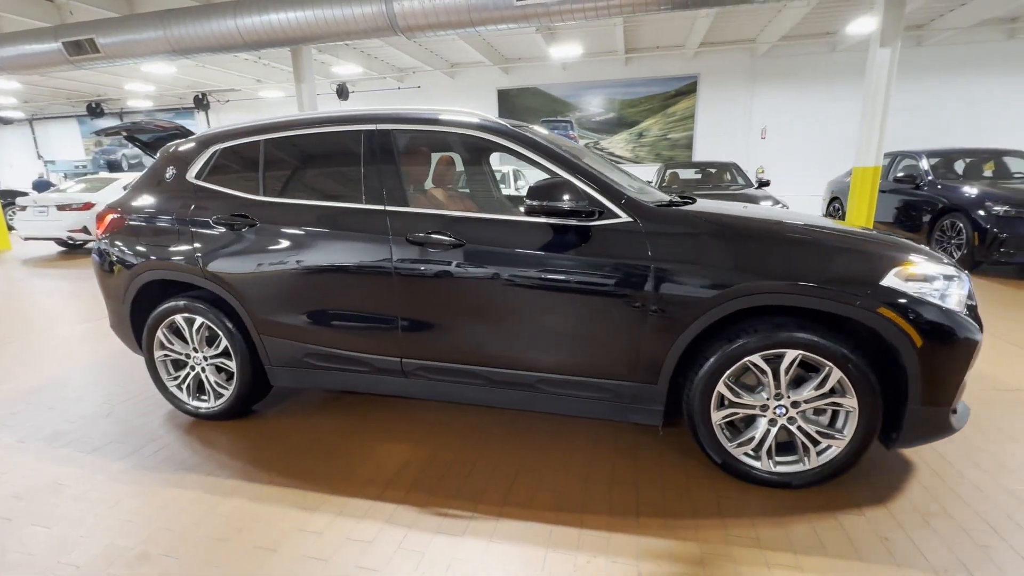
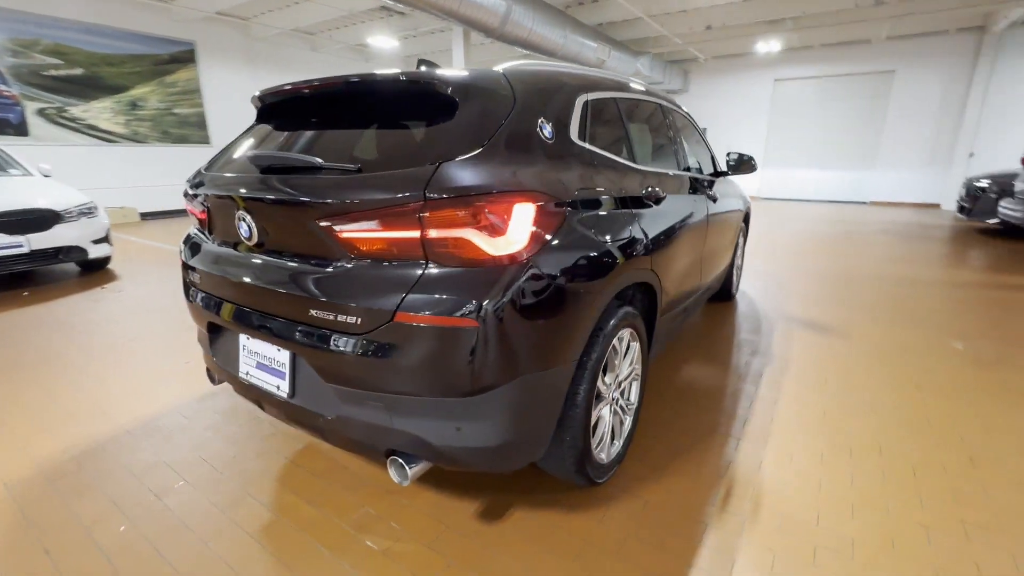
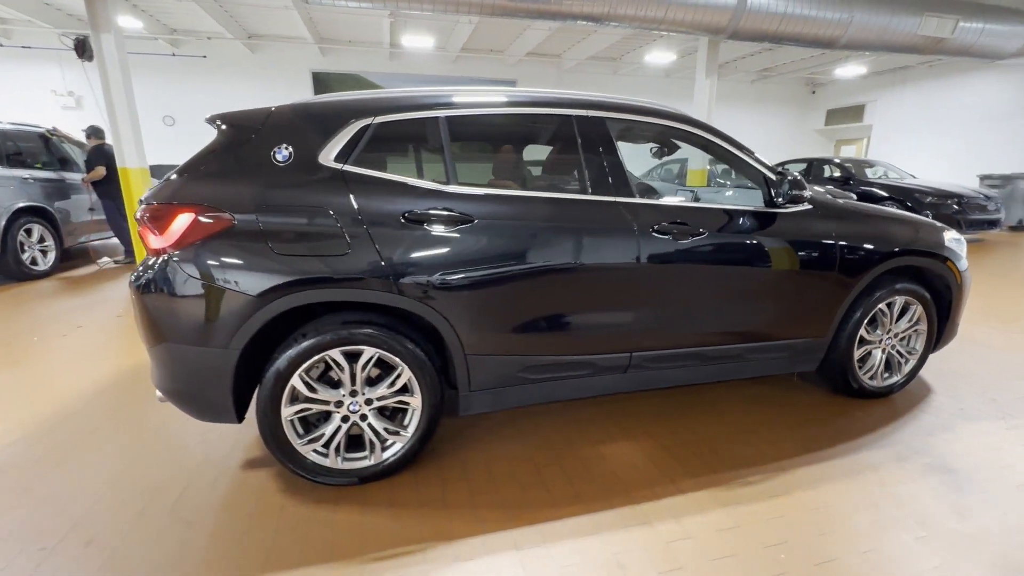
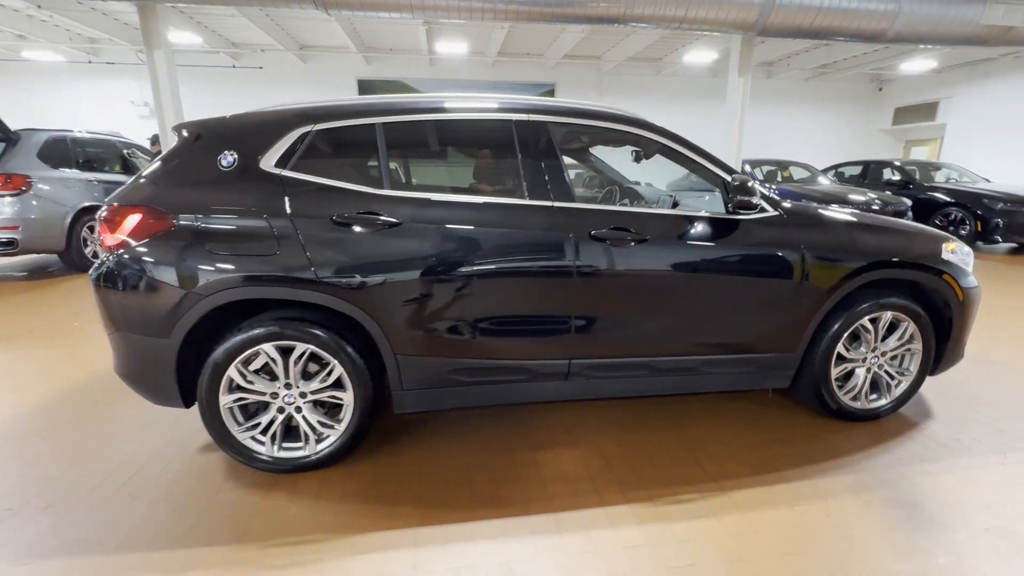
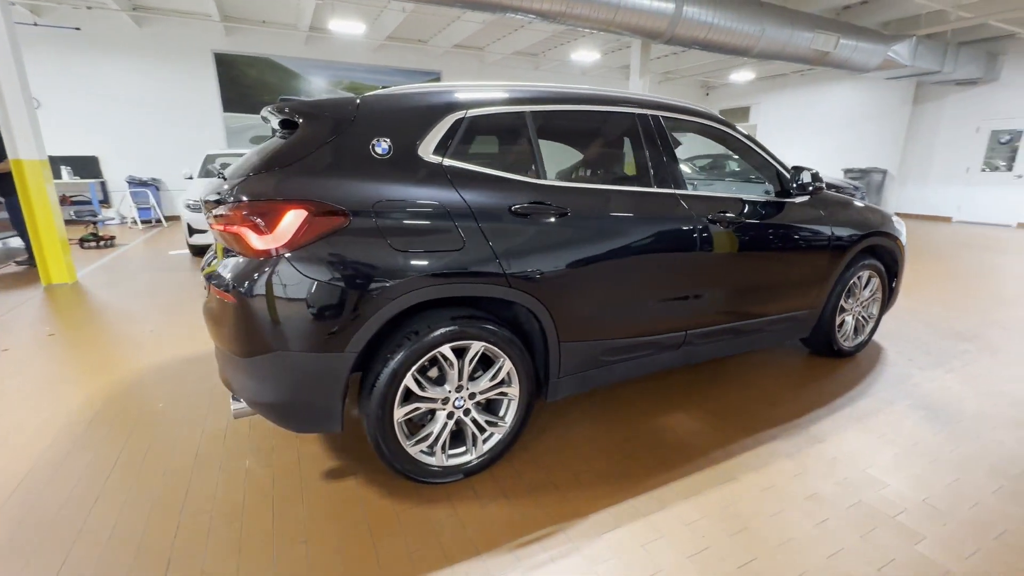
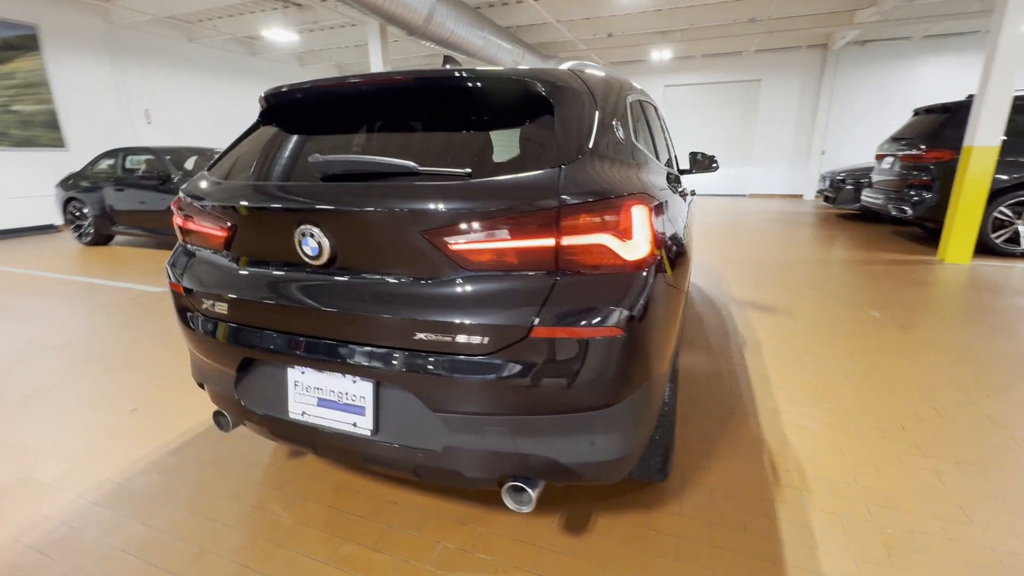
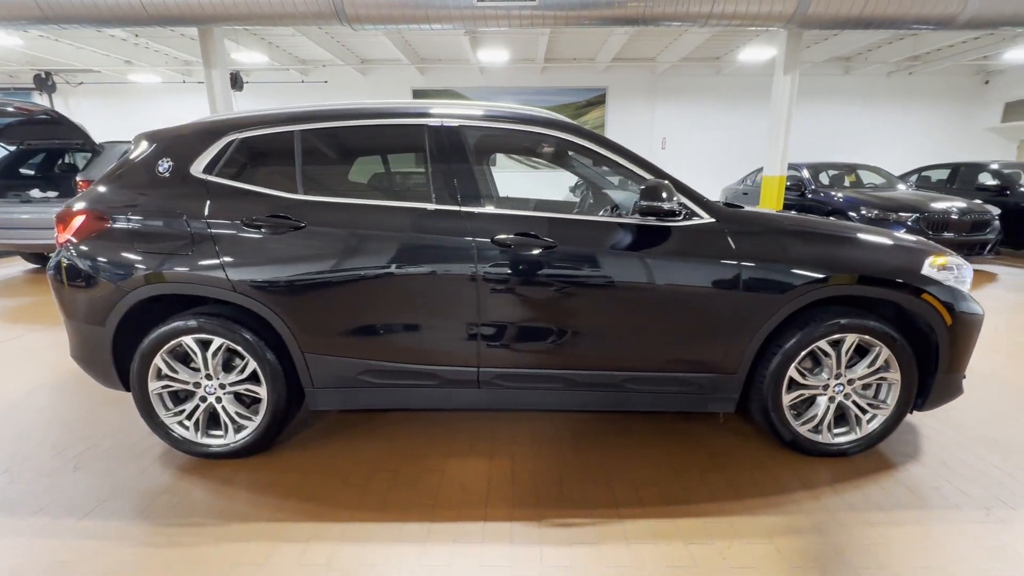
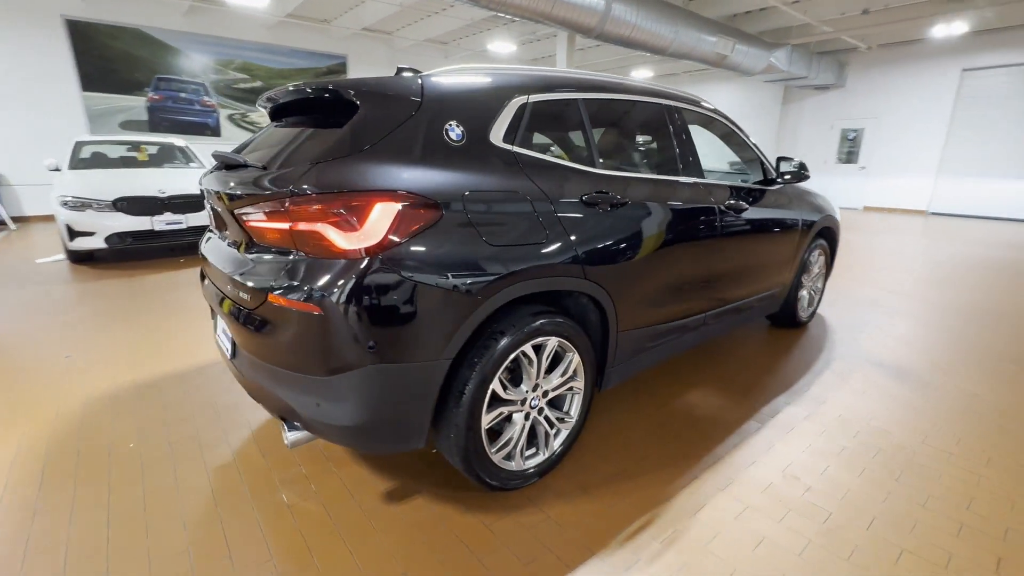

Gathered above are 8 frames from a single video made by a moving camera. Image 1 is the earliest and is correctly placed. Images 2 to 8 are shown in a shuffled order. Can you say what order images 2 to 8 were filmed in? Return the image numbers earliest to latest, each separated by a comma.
7, 4, 3, 5, 8, 2, 6
